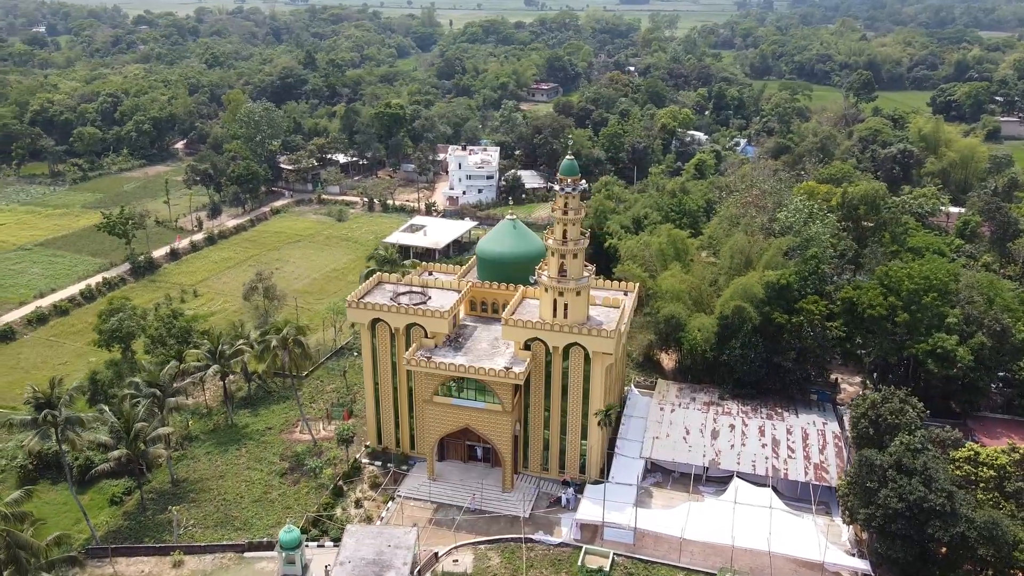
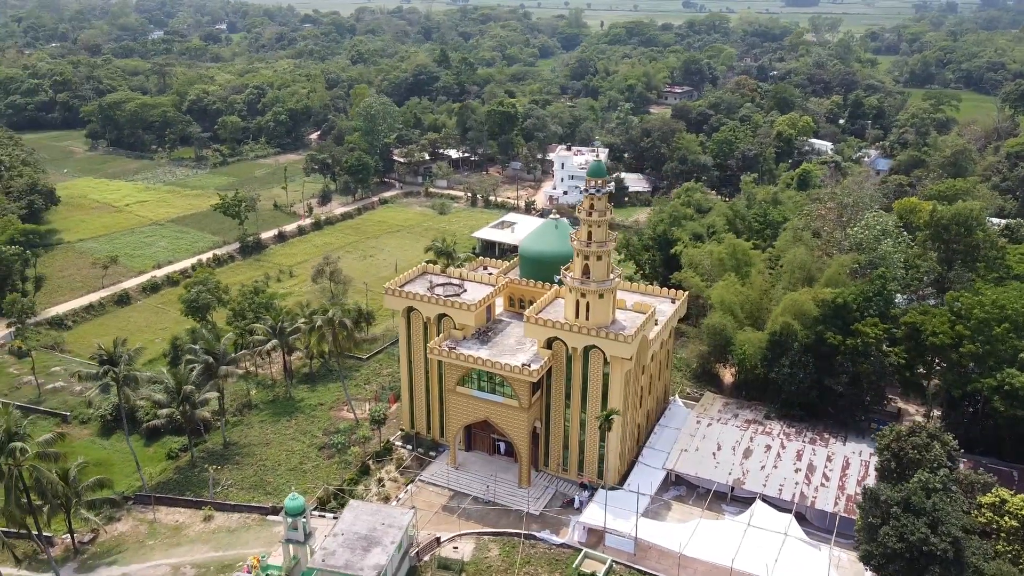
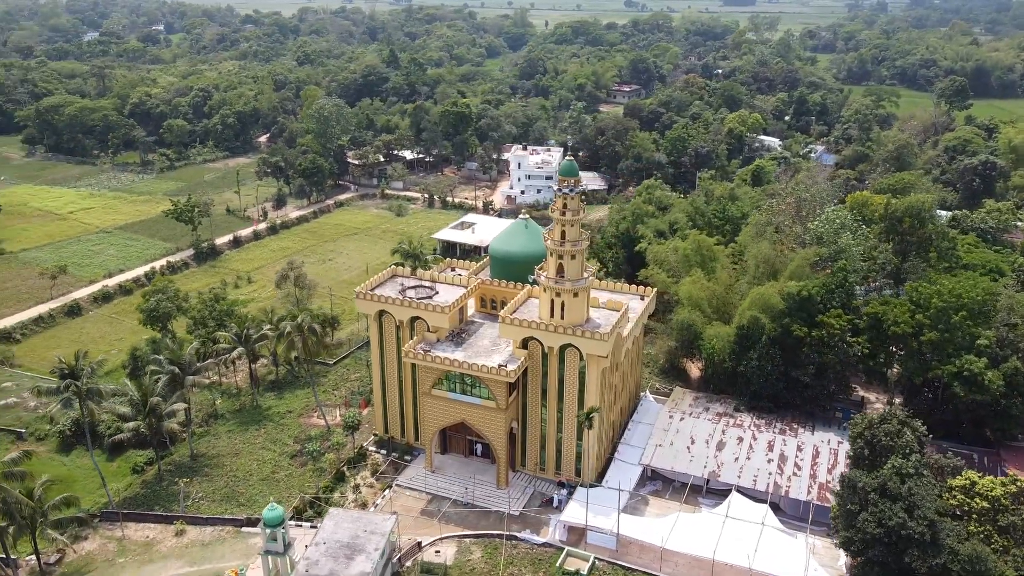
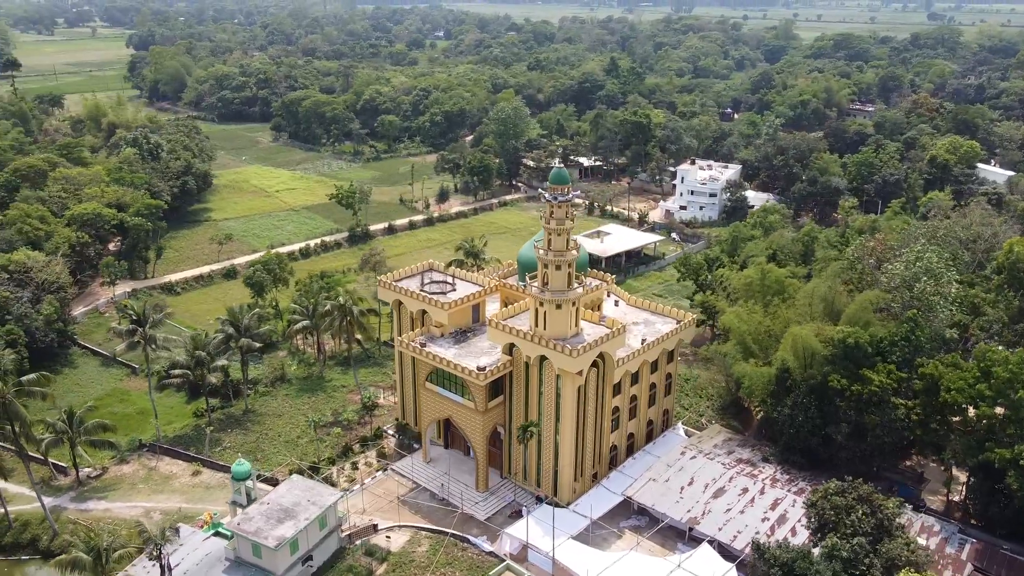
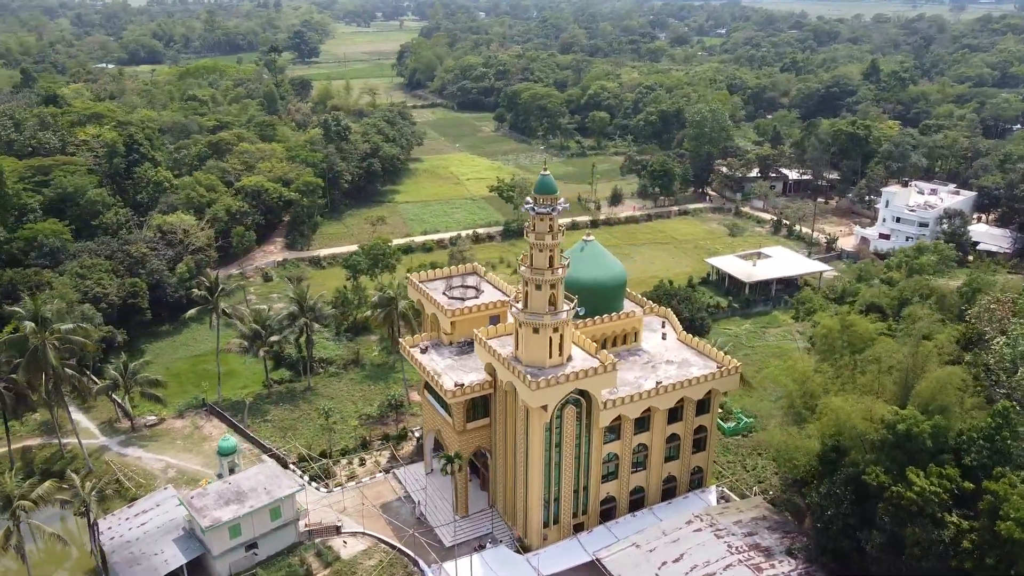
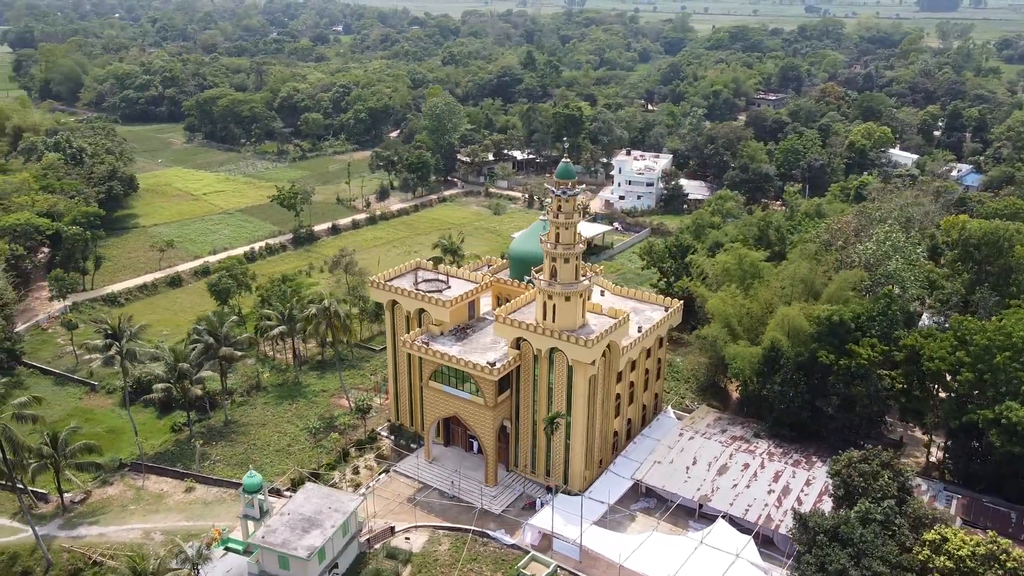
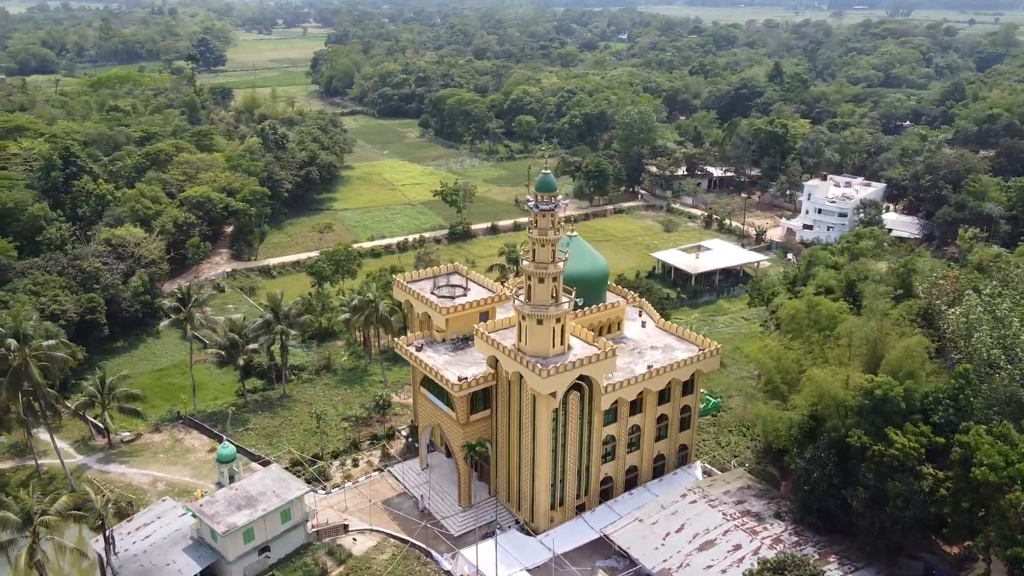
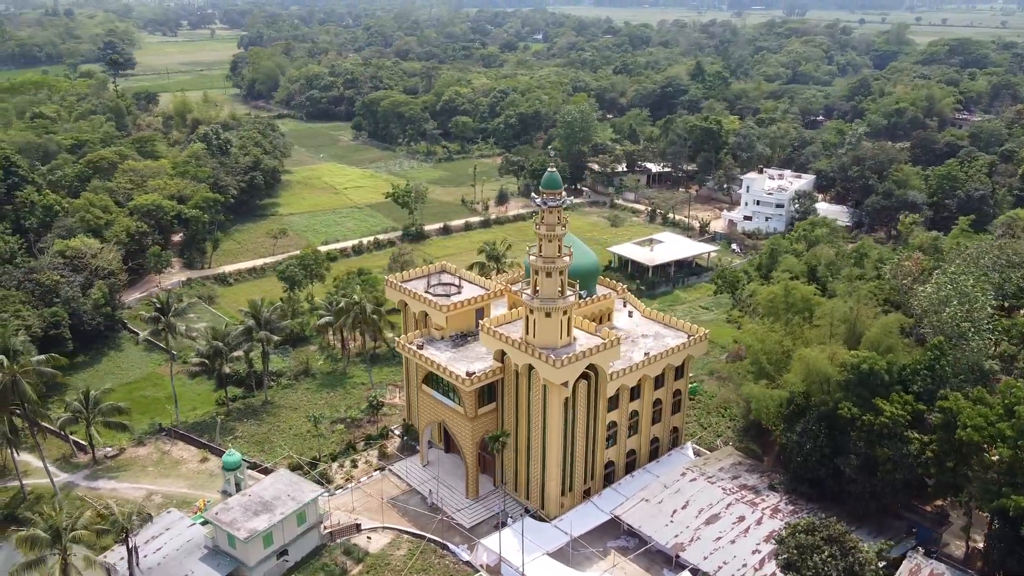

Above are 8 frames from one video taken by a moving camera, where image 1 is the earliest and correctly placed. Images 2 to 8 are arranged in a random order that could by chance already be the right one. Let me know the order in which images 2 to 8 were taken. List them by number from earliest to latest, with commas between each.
3, 2, 6, 4, 8, 7, 5
